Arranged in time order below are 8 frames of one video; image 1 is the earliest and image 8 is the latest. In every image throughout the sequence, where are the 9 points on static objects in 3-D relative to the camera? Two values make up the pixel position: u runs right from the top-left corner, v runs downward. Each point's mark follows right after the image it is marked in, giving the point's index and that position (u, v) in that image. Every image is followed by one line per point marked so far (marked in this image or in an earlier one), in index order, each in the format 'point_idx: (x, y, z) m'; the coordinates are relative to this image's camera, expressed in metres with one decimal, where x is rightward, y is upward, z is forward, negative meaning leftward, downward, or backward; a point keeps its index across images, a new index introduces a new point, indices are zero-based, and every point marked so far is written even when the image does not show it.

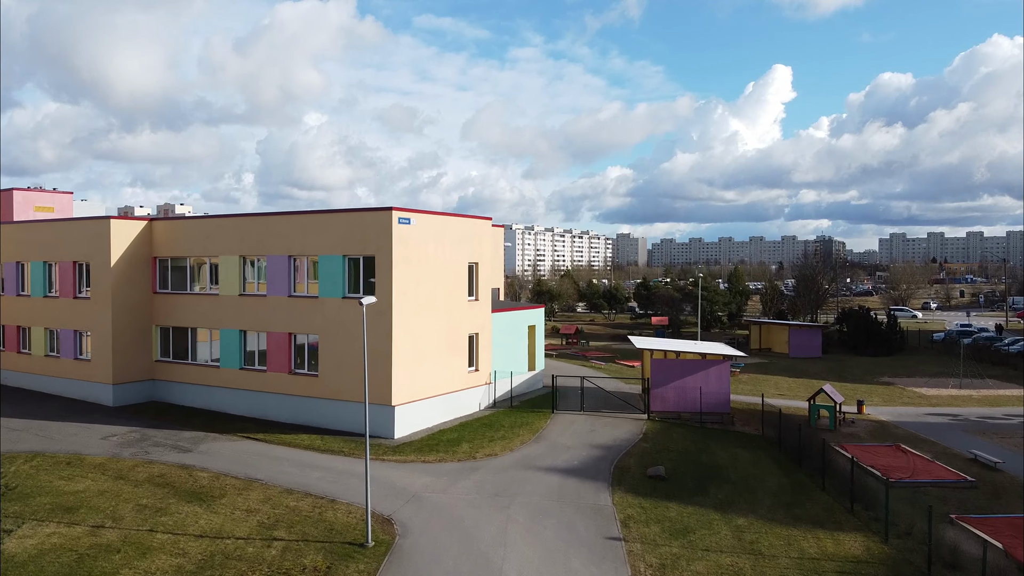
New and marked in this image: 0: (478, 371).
0: (-0.9, -2.1, +16.3) m
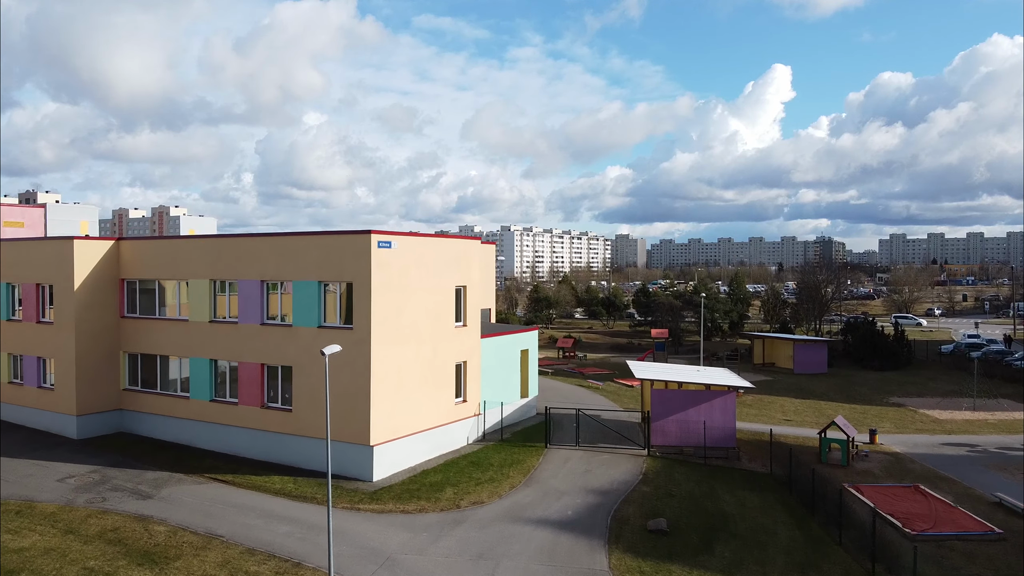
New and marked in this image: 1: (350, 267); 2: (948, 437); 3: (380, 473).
0: (-1.1, -2.8, +15.3) m
1: (-3.4, +0.5, +13.3) m
2: (+12.8, -4.4, +18.6) m
3: (-2.7, -3.8, +13.0) m
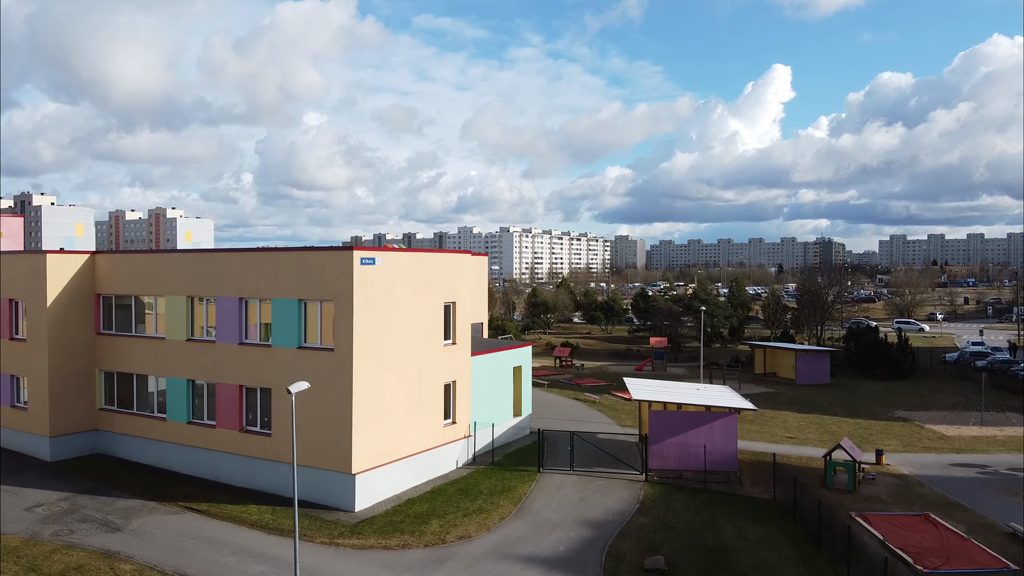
0: (-1.3, -3.1, +14.6) m
1: (-3.6, +0.1, +12.6) m
2: (+12.6, -4.8, +17.9) m
3: (-2.9, -4.2, +12.4) m
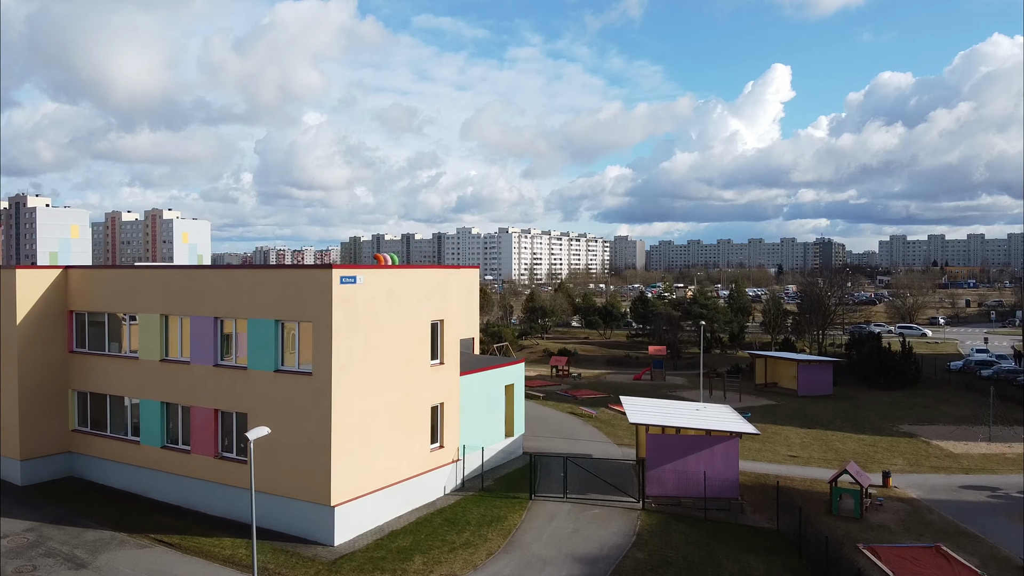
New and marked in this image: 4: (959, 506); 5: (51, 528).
0: (-1.5, -3.5, +13.9) m
1: (-3.8, -0.3, +11.9) m
2: (+12.4, -5.2, +17.3) m
3: (-3.1, -4.6, +11.7) m
4: (+10.6, -5.2, +15.1) m
5: (-9.3, -4.8, +12.8) m
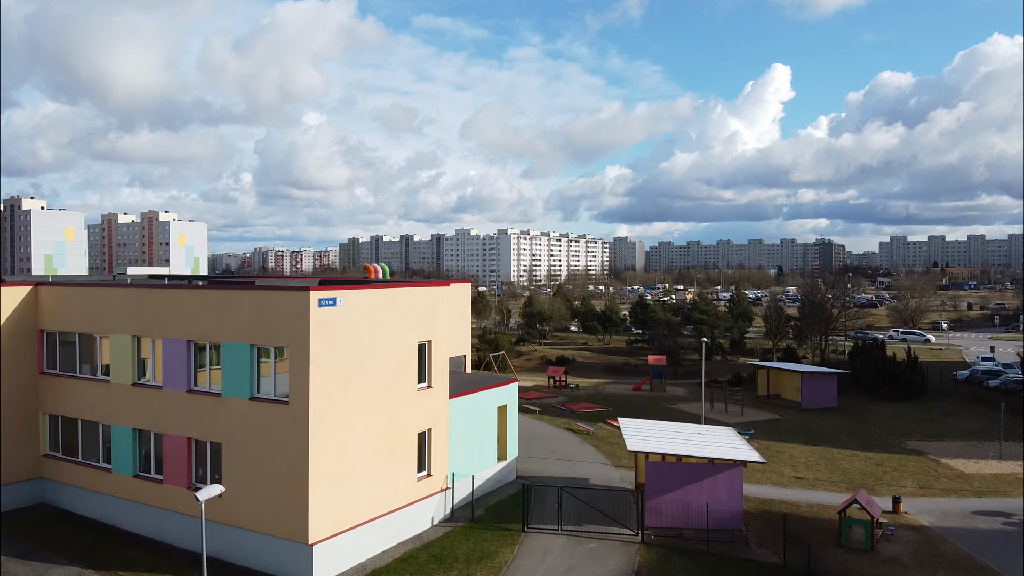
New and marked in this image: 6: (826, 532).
0: (-1.7, -3.9, +13.2) m
1: (-4.0, -0.7, +11.2) m
2: (+12.2, -5.6, +16.5) m
3: (-3.3, -5.0, +11.0) m
4: (+10.5, -5.6, +14.4) m
5: (-9.5, -5.3, +12.1) m
6: (+6.8, -5.3, +13.8) m
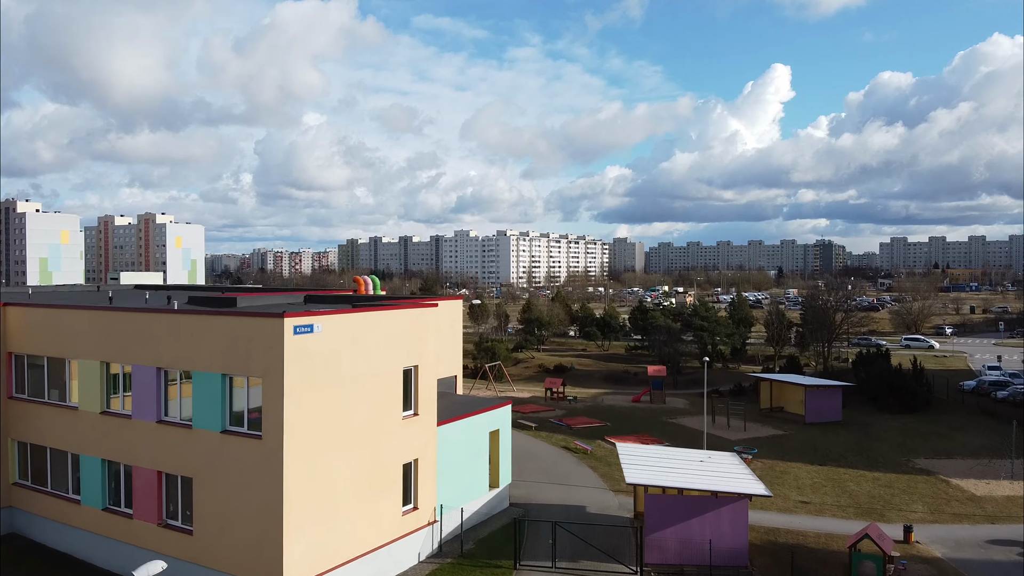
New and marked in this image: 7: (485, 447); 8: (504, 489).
0: (-1.9, -4.4, +12.5) m
1: (-4.2, -1.2, +10.5) m
2: (+12.0, -6.0, +15.8) m
3: (-3.5, -5.4, +10.2) m
4: (+10.3, -6.0, +13.6) m
5: (-9.7, -5.7, +11.3) m
6: (+6.6, -5.7, +13.1) m
7: (-0.6, -3.6, +14.4) m
8: (-0.2, -4.7, +15.0) m
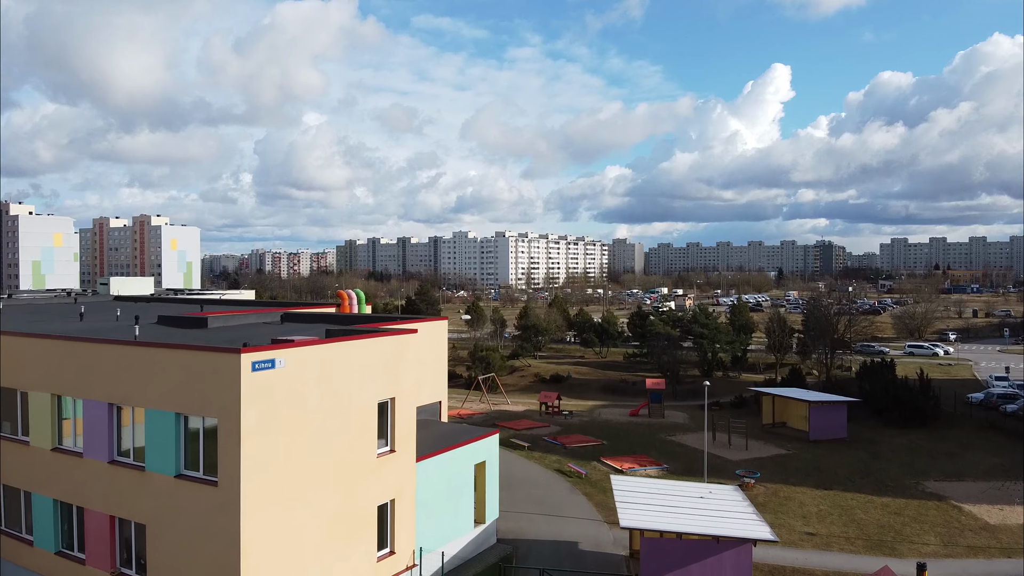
0: (-2.2, -4.8, +11.5) m
1: (-4.5, -1.6, +9.5) m
2: (+11.7, -6.5, +14.9) m
3: (-3.8, -5.9, +9.3) m
4: (+10.0, -6.5, +12.7) m
5: (-9.9, -6.2, +10.4) m
6: (+6.4, -6.2, +12.1) m
7: (-0.9, -4.1, +13.5) m
8: (-0.5, -5.2, +14.0) m
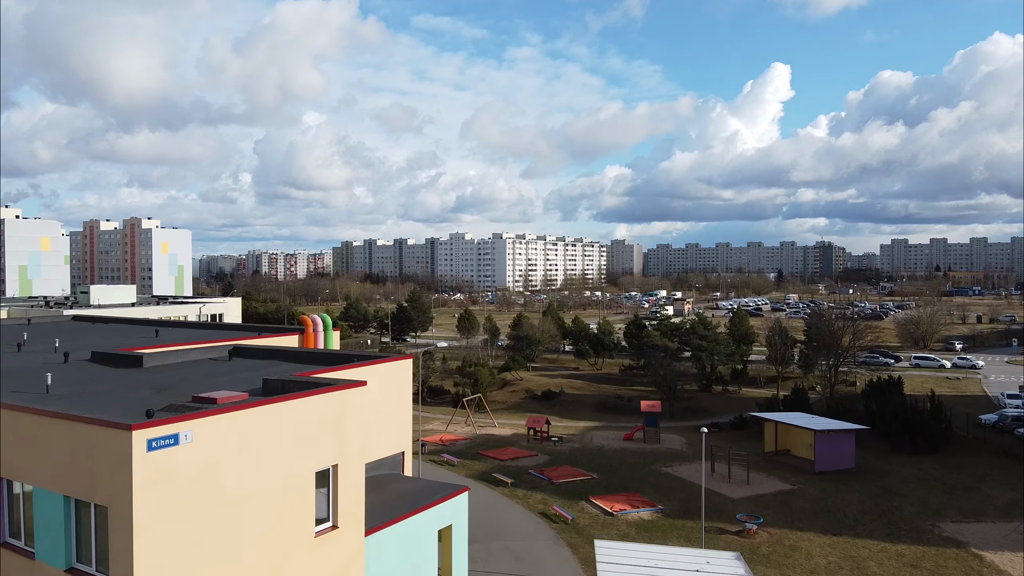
0: (-2.7, -5.6, +9.9) m
1: (-5.0, -2.4, +7.8) m
2: (+11.1, -7.2, +13.2) m
3: (-4.3, -6.7, +7.6) m
4: (+9.4, -7.2, +11.0) m
5: (-10.5, -6.9, +8.7) m
6: (+5.8, -6.9, +10.4) m
7: (-1.5, -4.8, +11.8) m
8: (-1.1, -6.0, +12.3) m
